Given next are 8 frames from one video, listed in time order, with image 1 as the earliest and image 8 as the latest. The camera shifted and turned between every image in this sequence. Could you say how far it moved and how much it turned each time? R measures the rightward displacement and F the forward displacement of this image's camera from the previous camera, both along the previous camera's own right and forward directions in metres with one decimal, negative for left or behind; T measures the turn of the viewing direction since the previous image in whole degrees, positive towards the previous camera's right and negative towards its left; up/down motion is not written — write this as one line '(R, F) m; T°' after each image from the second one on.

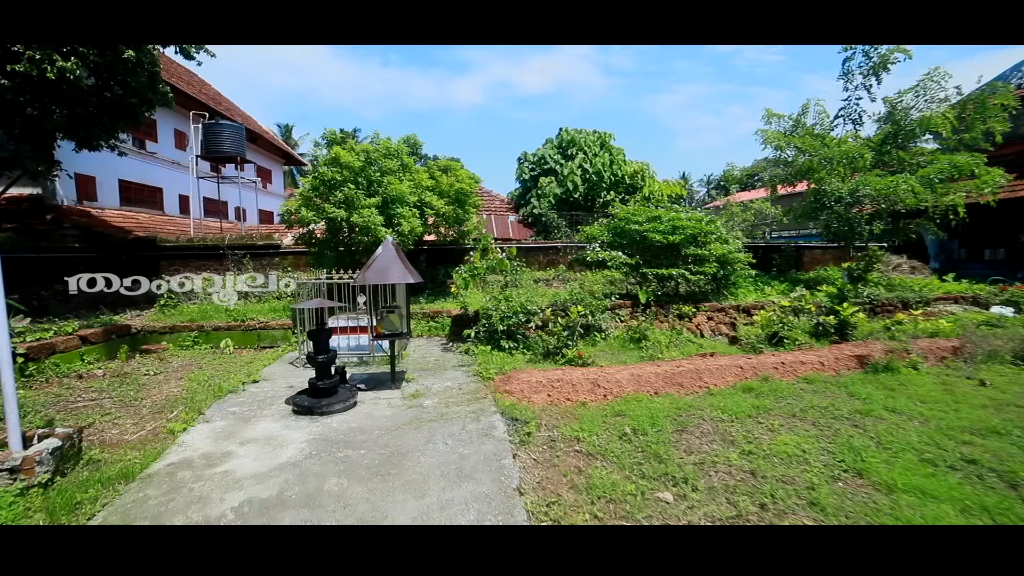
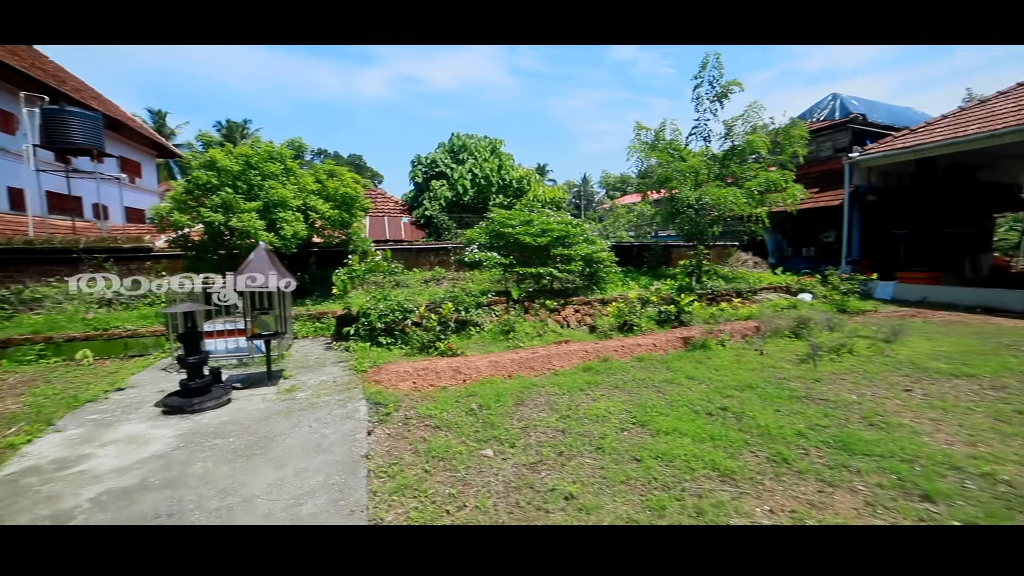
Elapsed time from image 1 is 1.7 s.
(+0.4, -0.6) m; +10°
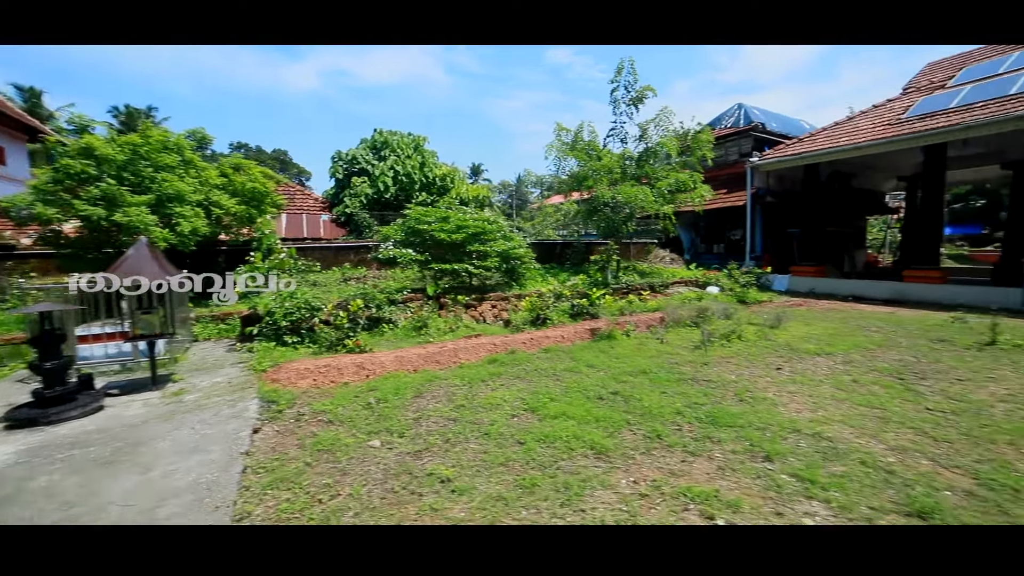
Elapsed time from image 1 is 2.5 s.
(+0.3, -0.1) m; +7°
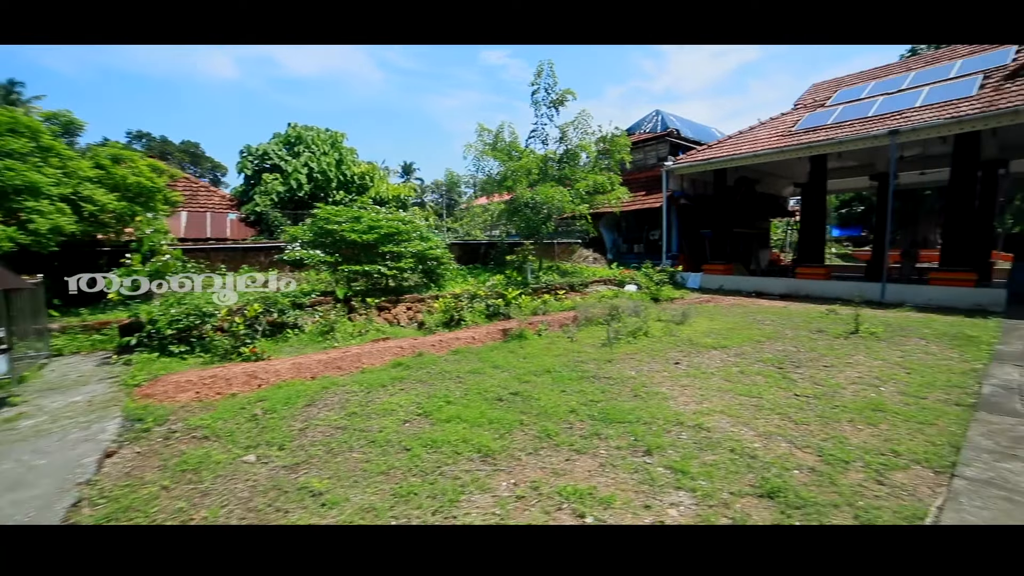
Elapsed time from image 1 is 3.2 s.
(+0.3, 0.0) m; +7°
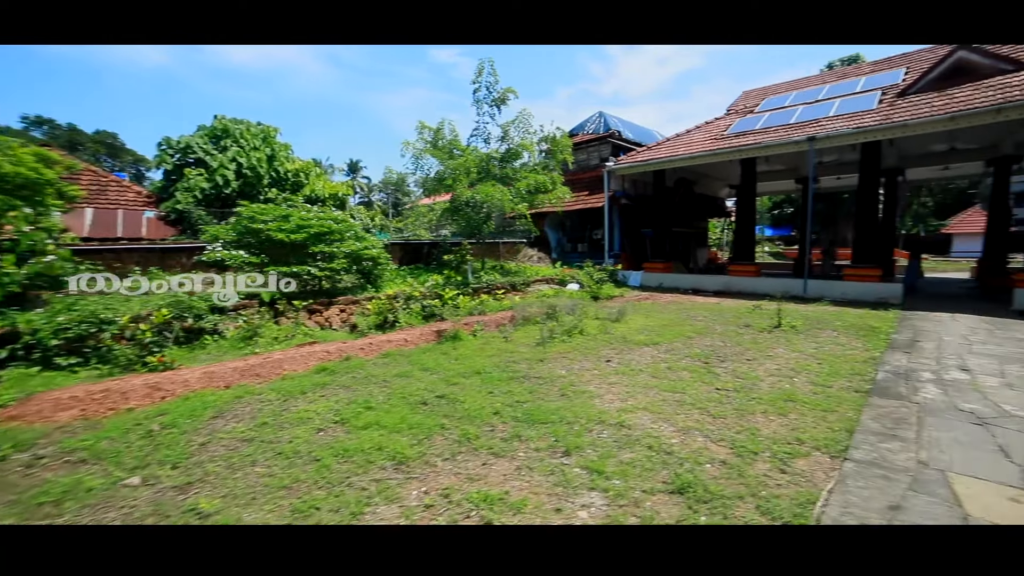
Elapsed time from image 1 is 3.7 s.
(+0.2, +0.1) m; +5°
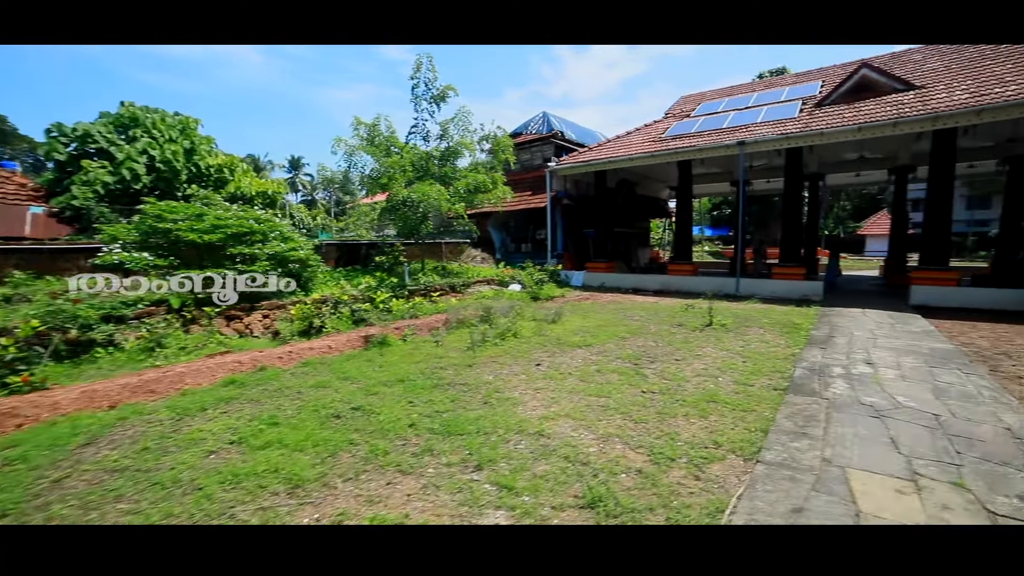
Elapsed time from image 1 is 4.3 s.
(+0.2, +0.2) m; +5°
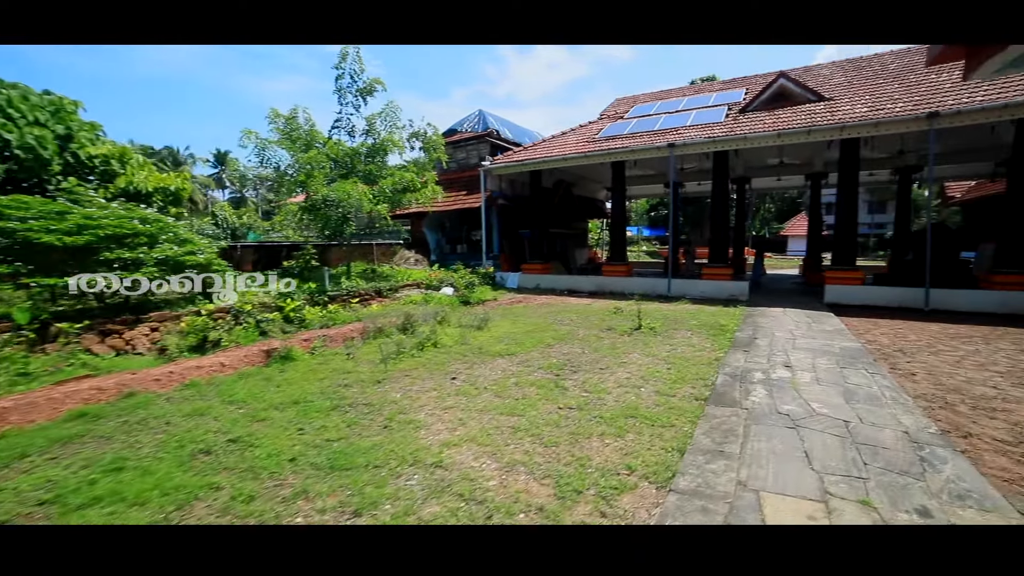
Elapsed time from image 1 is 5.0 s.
(+0.3, +0.3) m; +6°
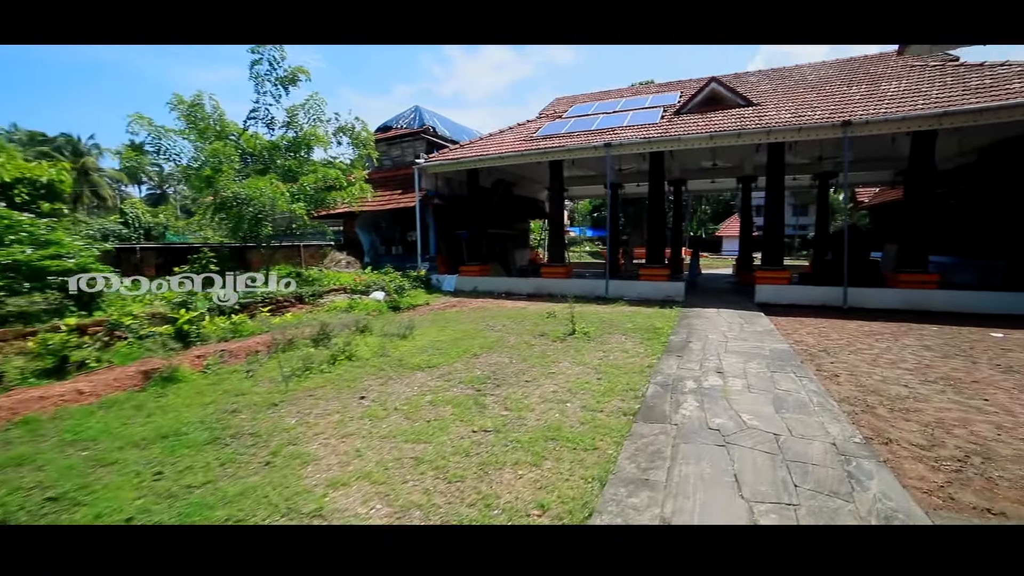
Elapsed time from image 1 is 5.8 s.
(+0.3, +0.4) m; +6°
